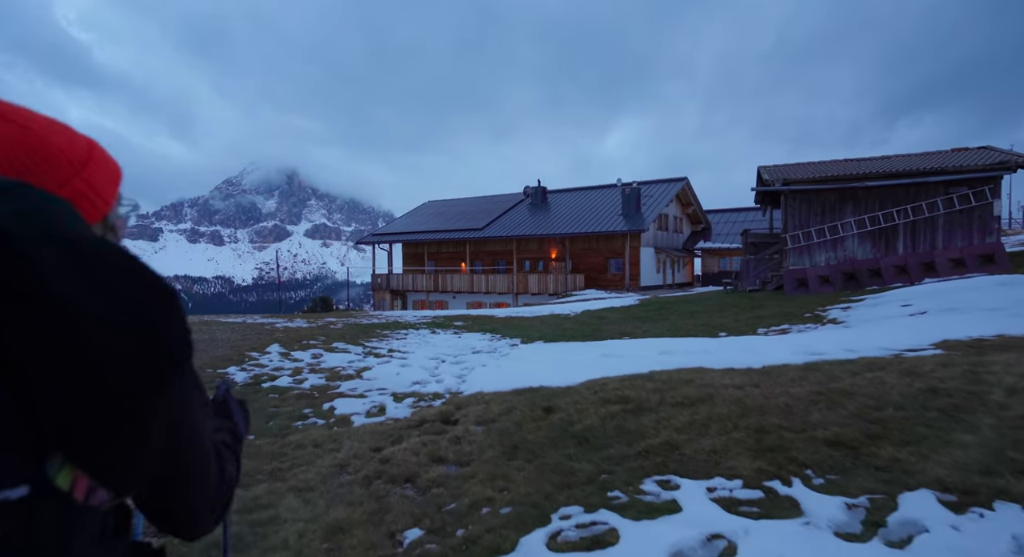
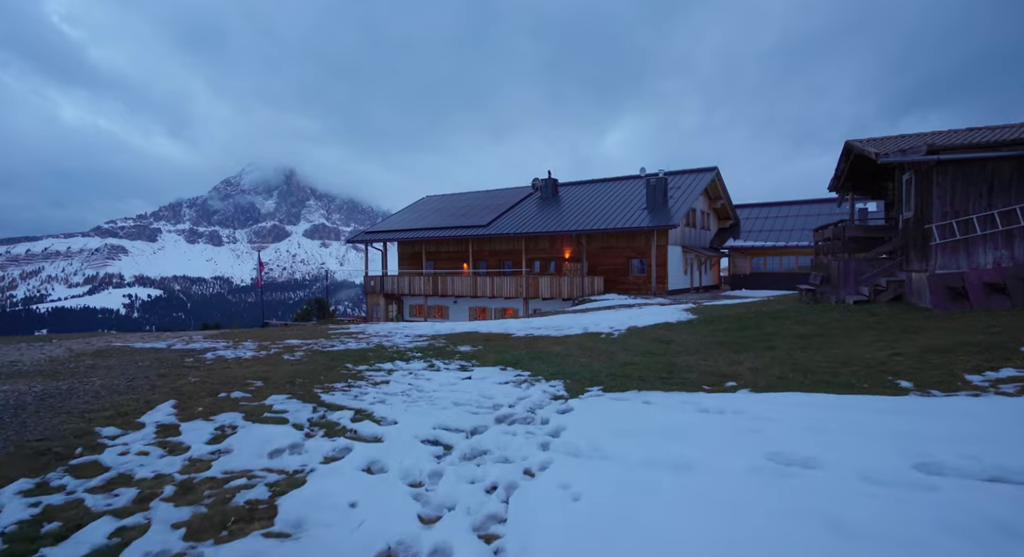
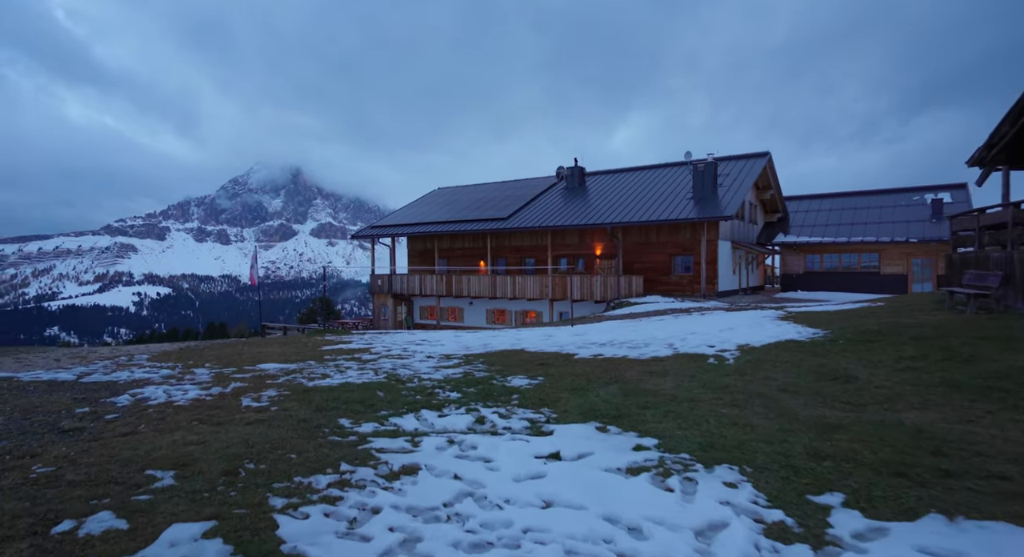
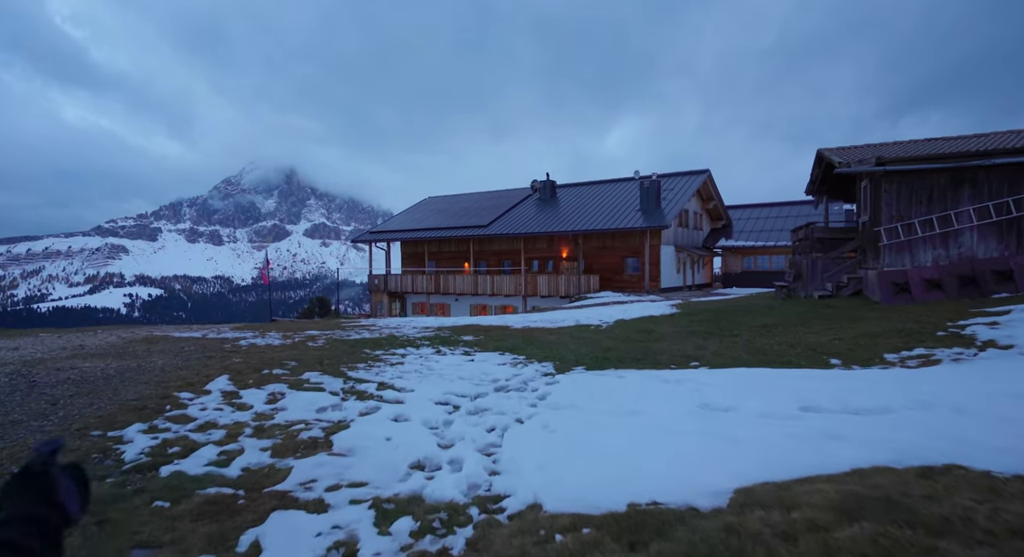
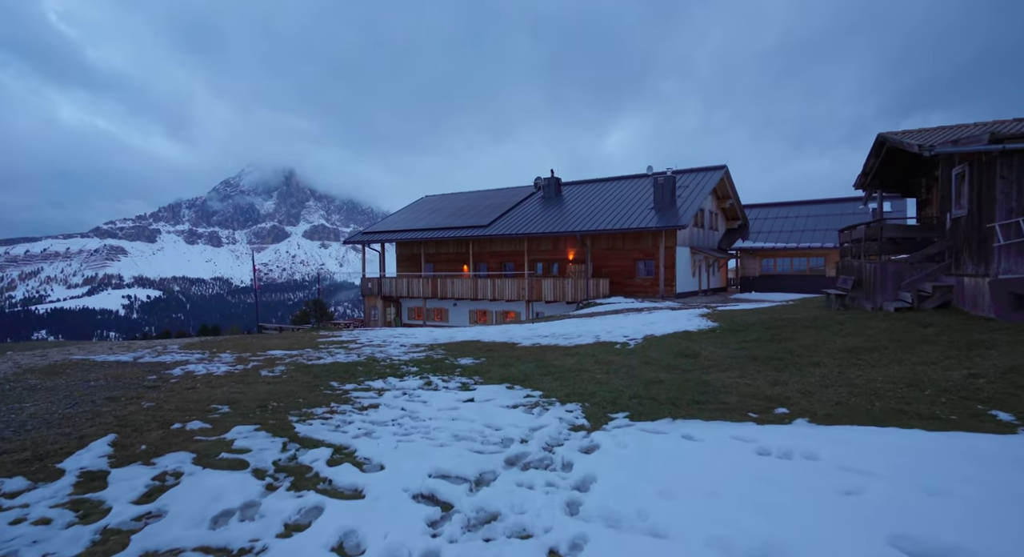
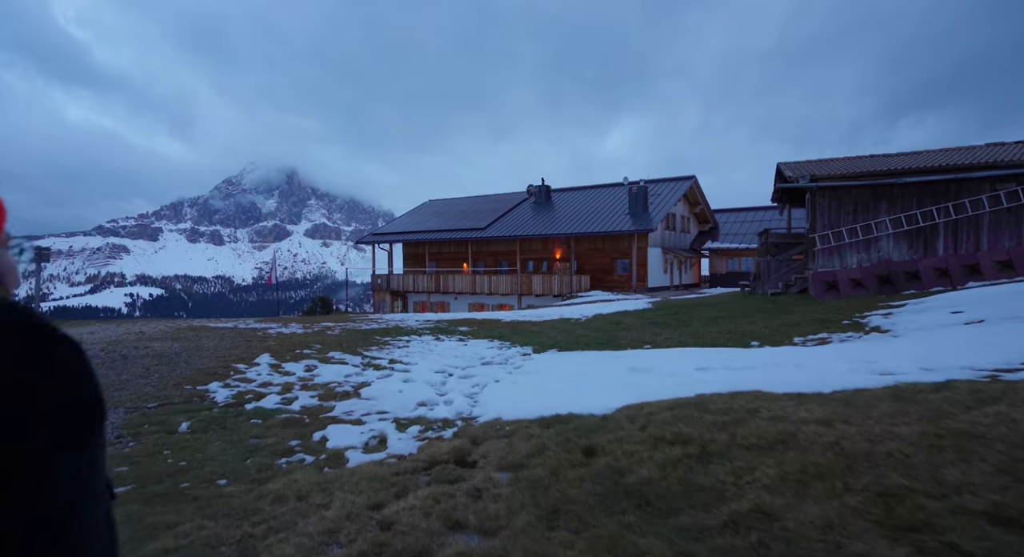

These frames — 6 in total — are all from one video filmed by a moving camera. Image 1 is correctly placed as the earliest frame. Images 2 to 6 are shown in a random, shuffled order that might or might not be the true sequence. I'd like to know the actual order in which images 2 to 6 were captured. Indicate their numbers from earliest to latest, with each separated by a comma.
6, 4, 2, 5, 3
